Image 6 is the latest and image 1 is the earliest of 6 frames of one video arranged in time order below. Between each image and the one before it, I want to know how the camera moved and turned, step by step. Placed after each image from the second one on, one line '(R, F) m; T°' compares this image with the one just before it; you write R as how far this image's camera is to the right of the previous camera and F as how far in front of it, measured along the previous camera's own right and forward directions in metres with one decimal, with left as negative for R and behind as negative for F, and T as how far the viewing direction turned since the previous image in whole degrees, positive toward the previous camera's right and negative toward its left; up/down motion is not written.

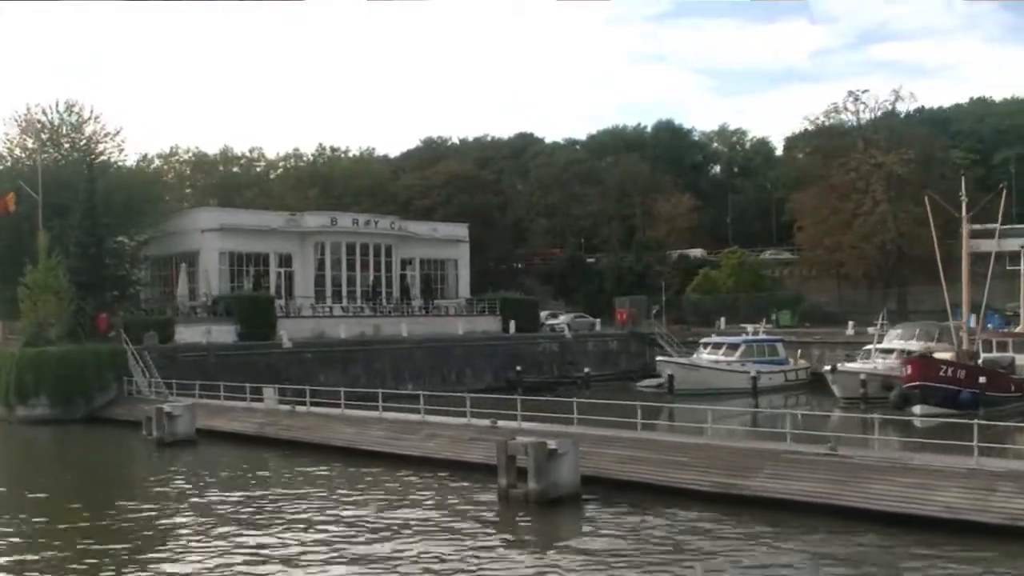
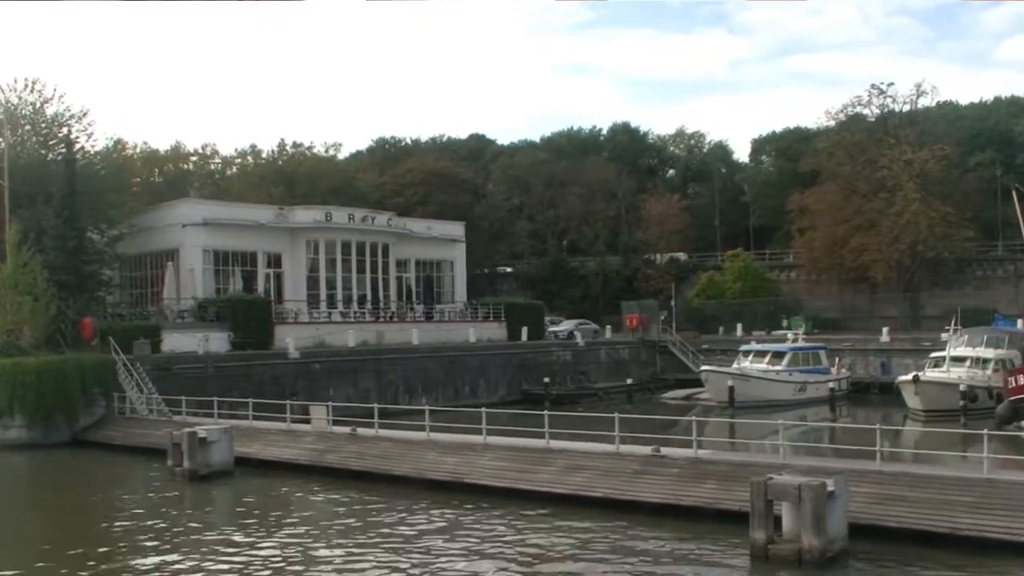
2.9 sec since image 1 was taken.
(-4.6, +4.8) m; +5°
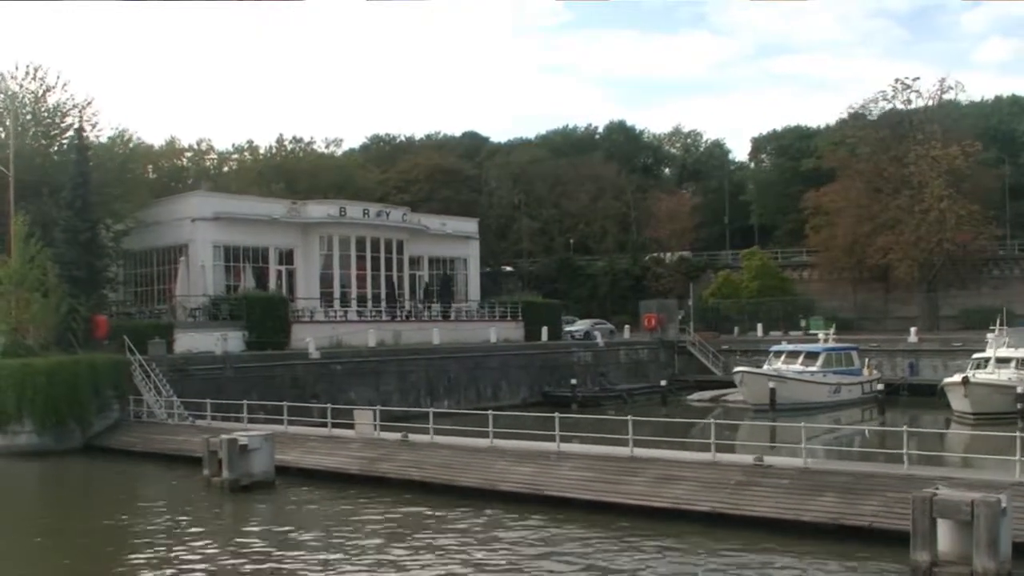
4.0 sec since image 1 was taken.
(-1.9, +1.6) m; +1°
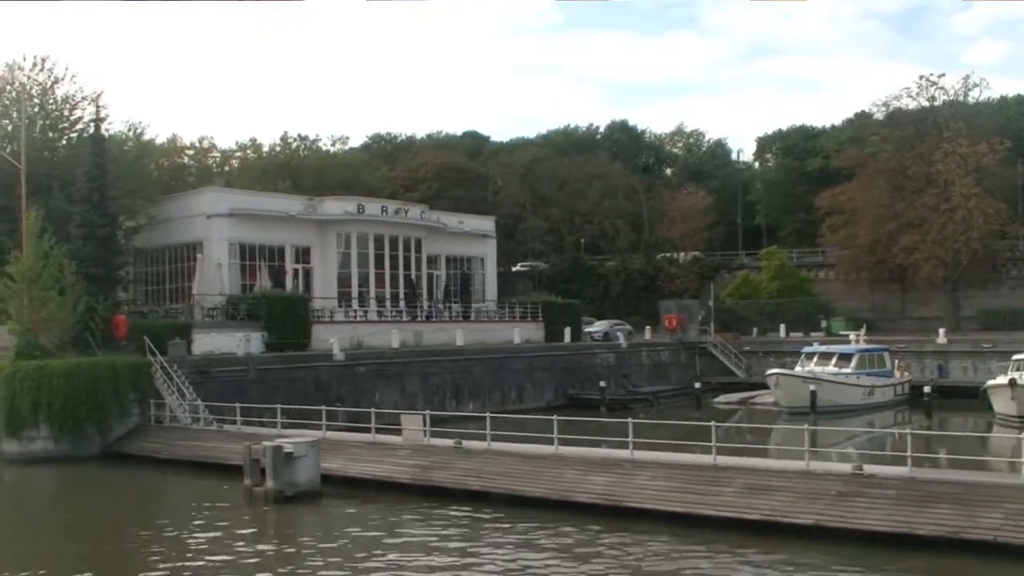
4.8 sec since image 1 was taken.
(-1.5, +1.3) m; +1°
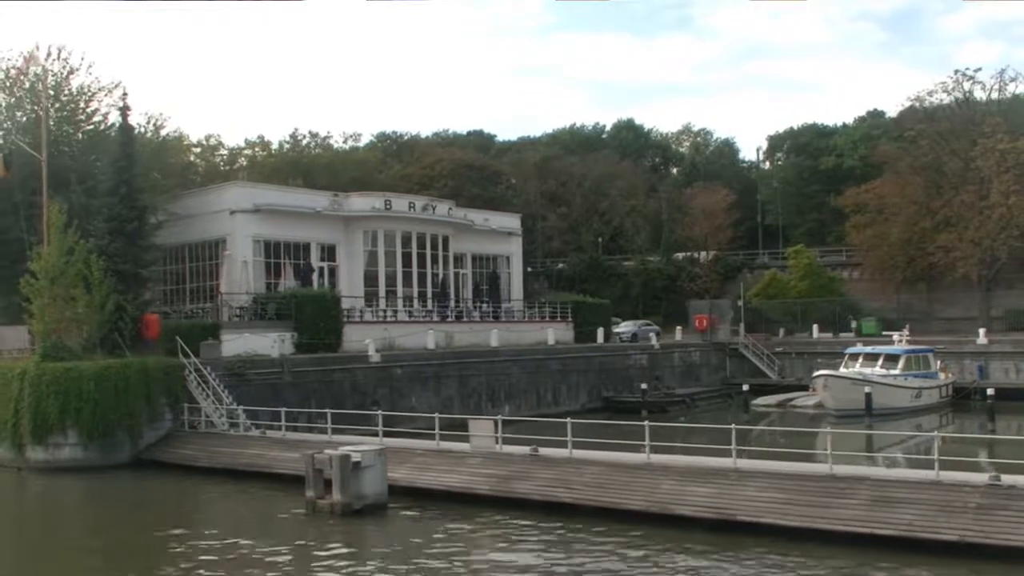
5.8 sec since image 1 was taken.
(-1.7, +1.4) m; +1°
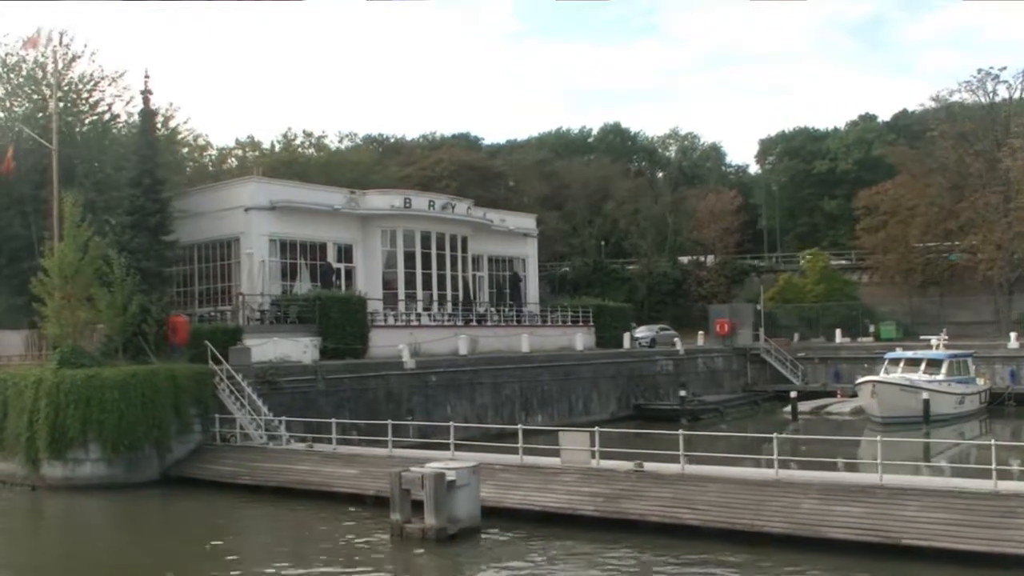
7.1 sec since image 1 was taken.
(-2.4, +1.9) m; +2°
